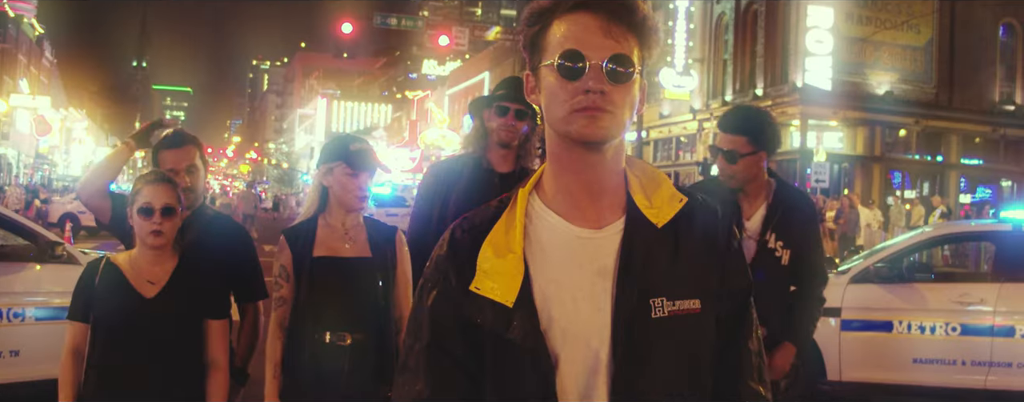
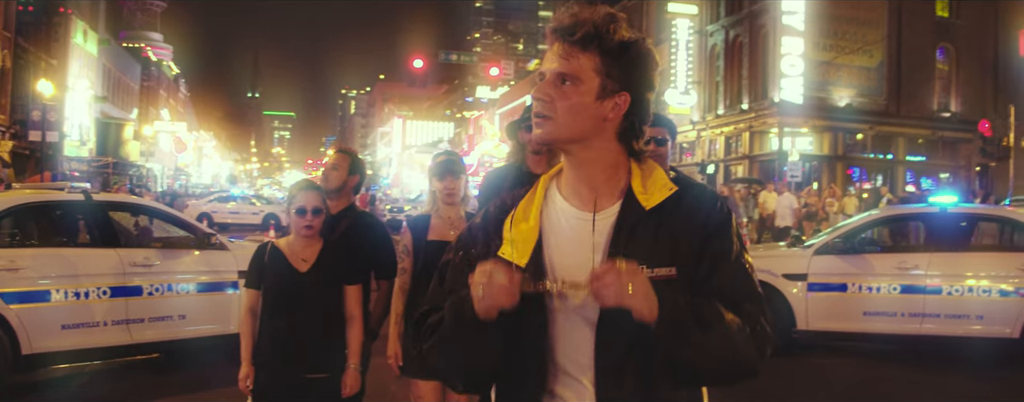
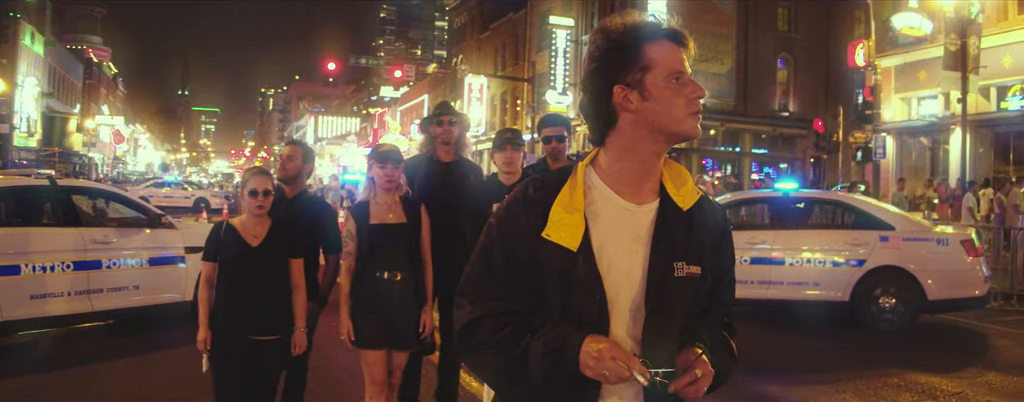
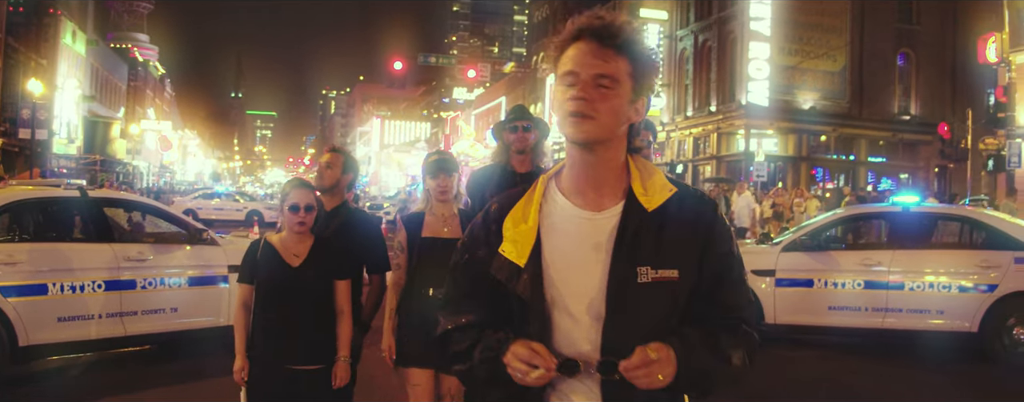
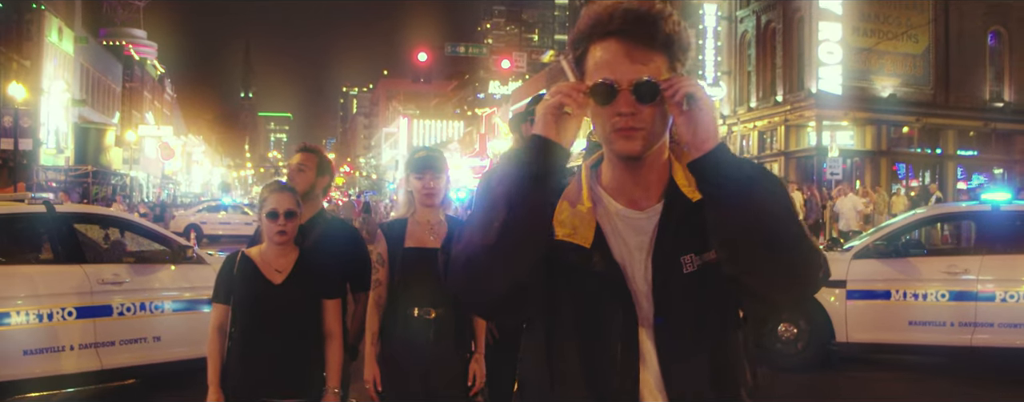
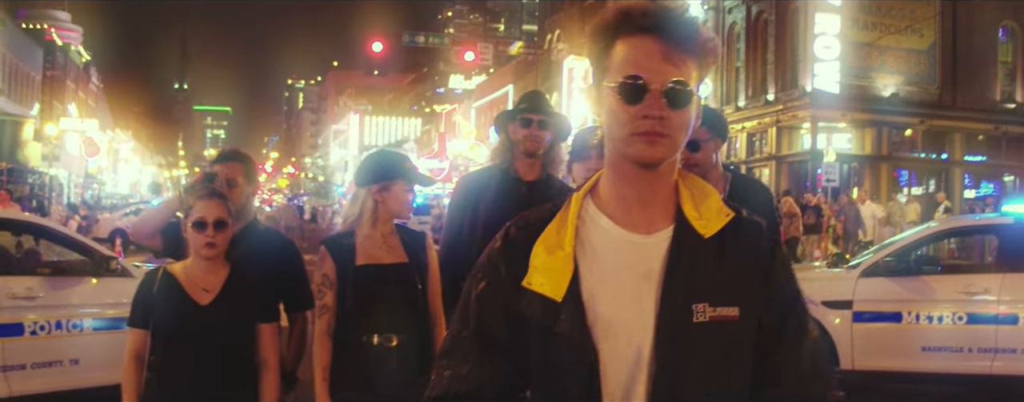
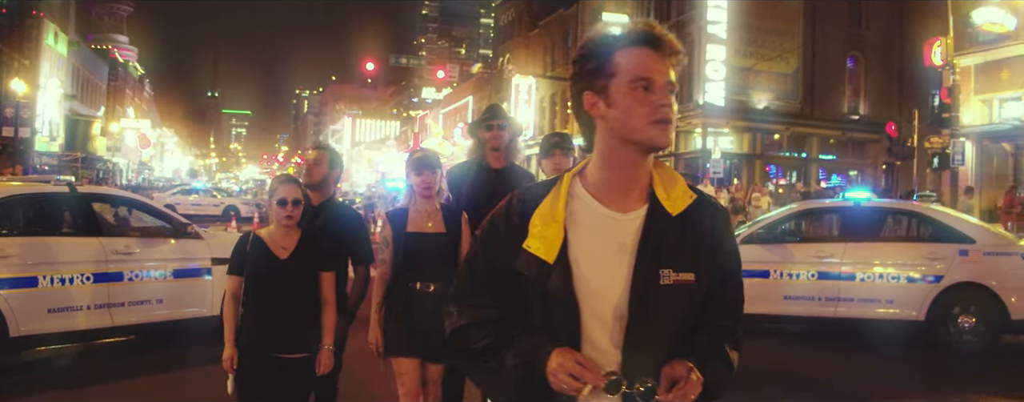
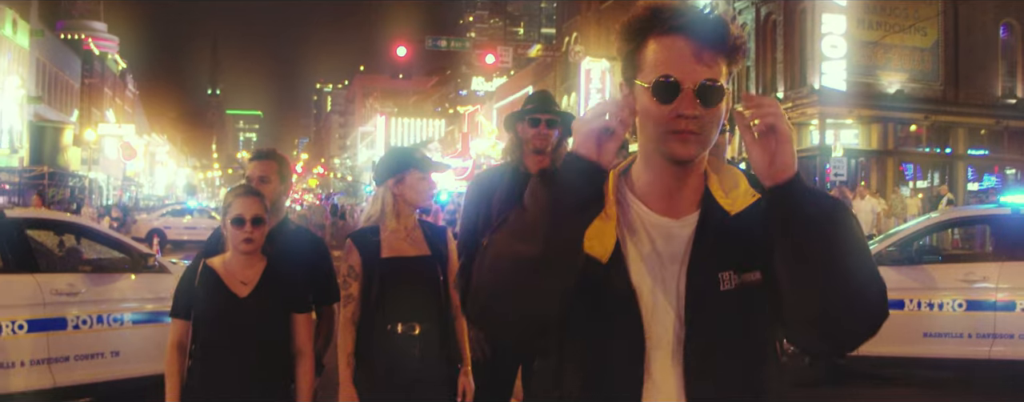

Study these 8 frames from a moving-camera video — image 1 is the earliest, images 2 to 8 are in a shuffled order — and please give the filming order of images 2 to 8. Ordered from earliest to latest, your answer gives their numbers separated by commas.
6, 8, 5, 2, 4, 7, 3
